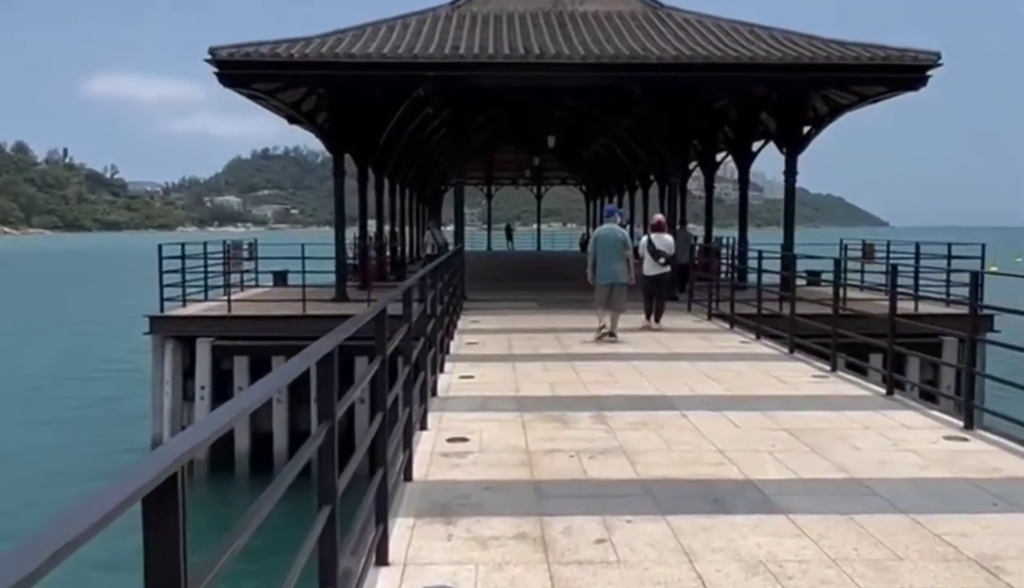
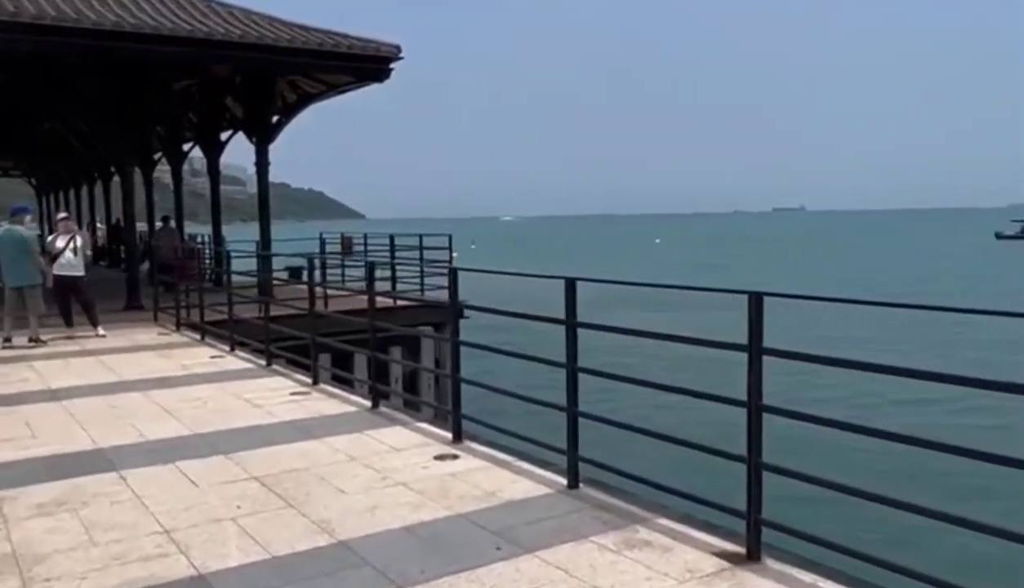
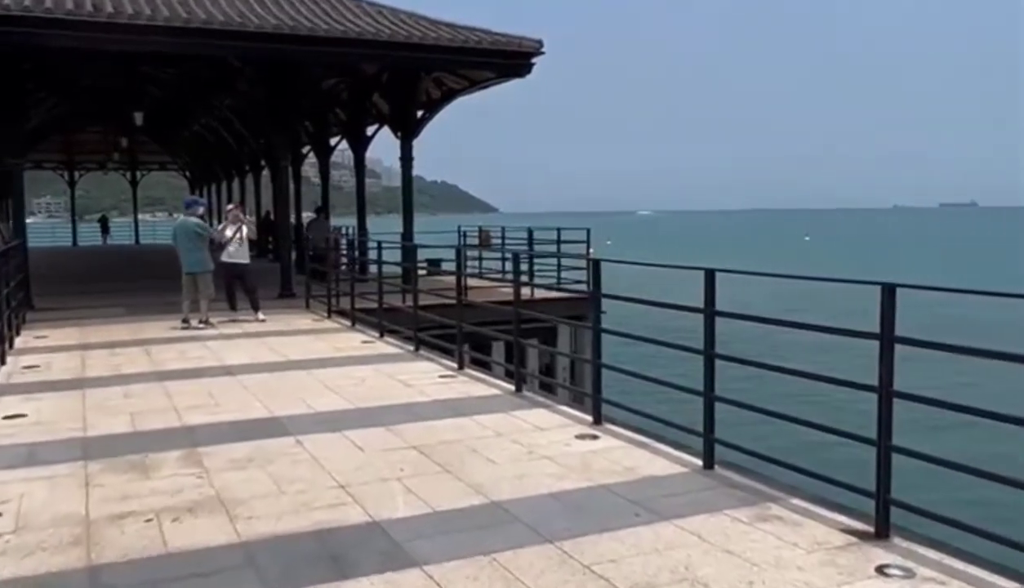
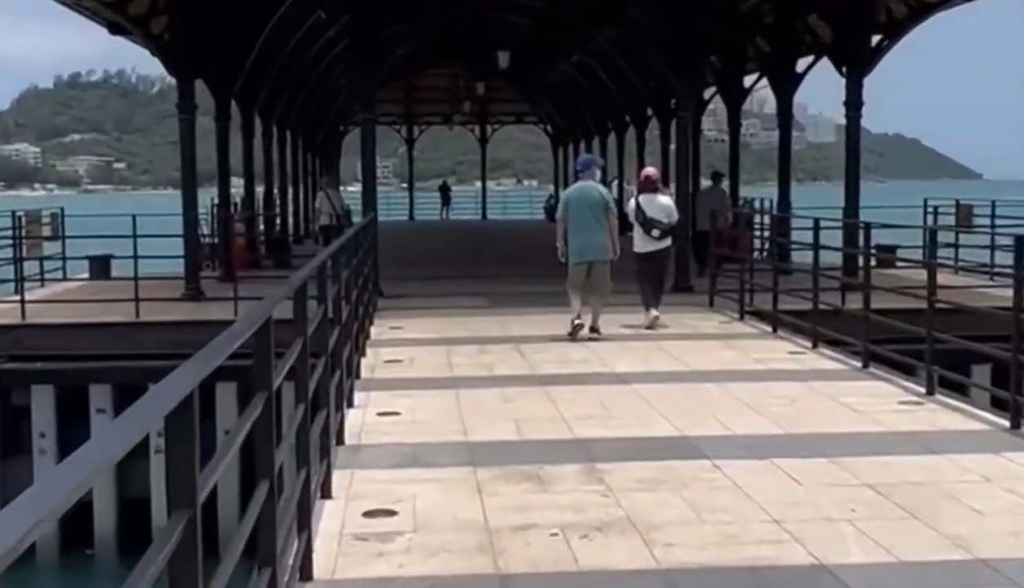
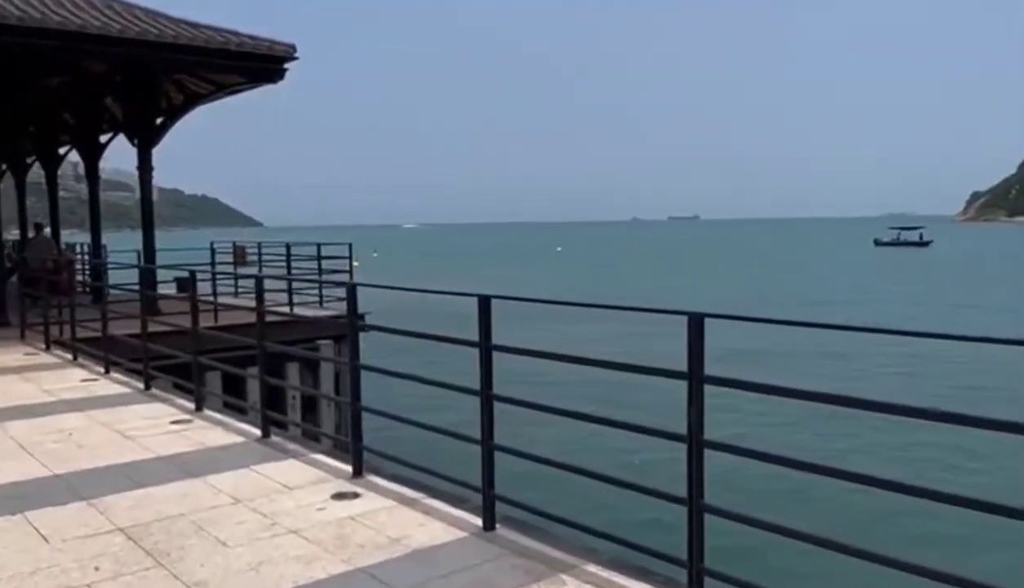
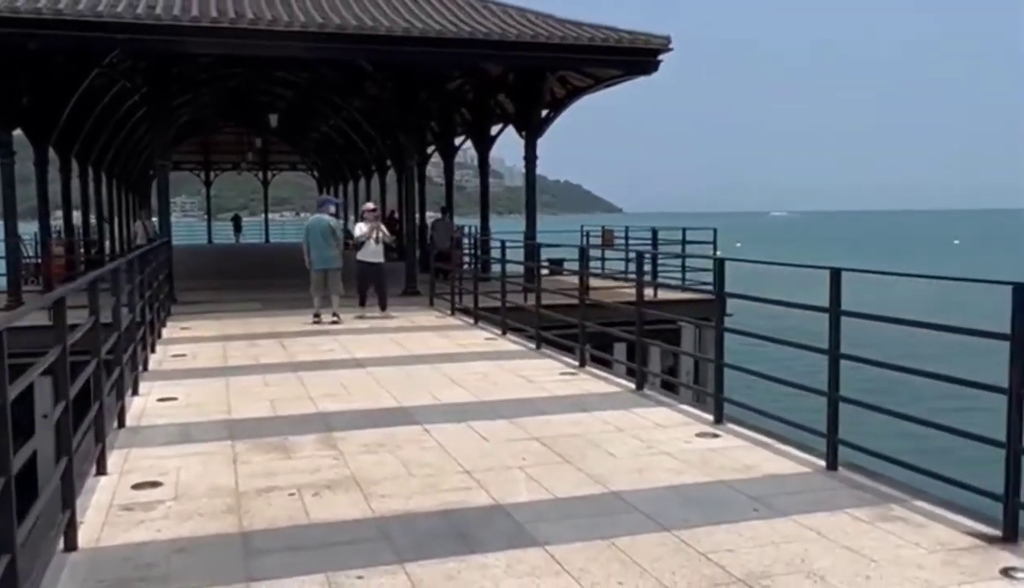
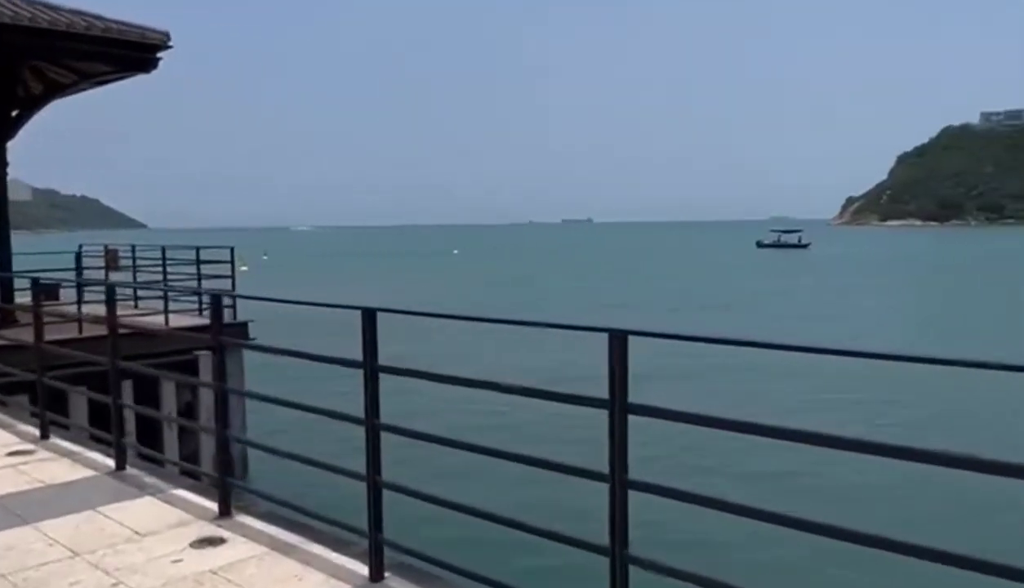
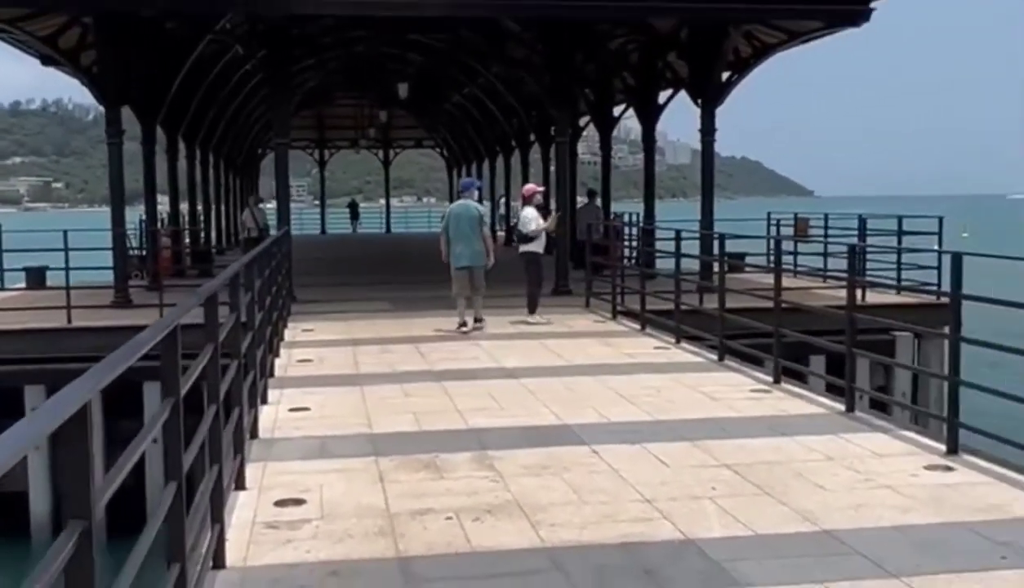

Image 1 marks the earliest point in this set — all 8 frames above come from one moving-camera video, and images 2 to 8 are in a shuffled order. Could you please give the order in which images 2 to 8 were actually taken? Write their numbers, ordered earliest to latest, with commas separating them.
4, 8, 6, 3, 2, 5, 7
